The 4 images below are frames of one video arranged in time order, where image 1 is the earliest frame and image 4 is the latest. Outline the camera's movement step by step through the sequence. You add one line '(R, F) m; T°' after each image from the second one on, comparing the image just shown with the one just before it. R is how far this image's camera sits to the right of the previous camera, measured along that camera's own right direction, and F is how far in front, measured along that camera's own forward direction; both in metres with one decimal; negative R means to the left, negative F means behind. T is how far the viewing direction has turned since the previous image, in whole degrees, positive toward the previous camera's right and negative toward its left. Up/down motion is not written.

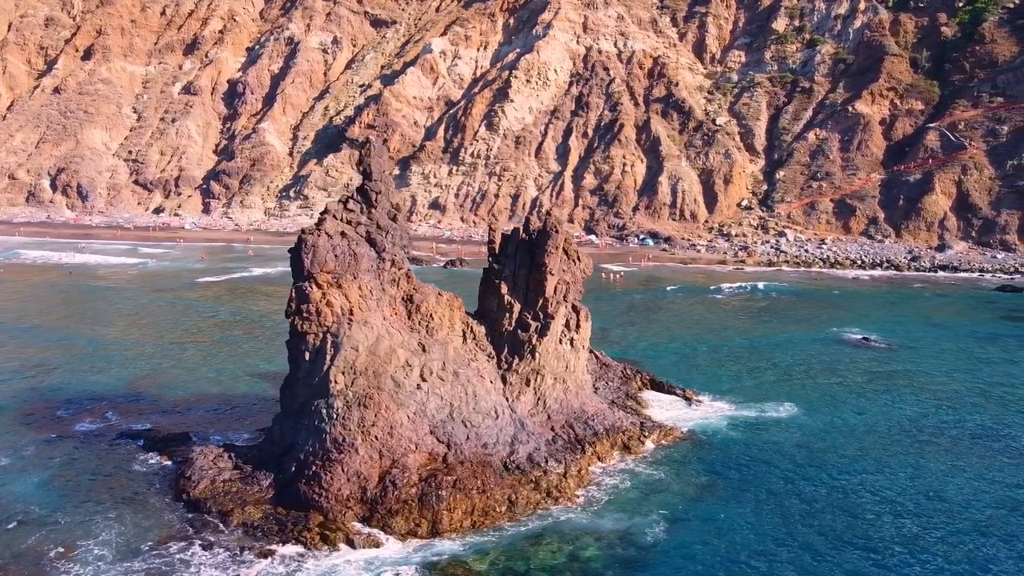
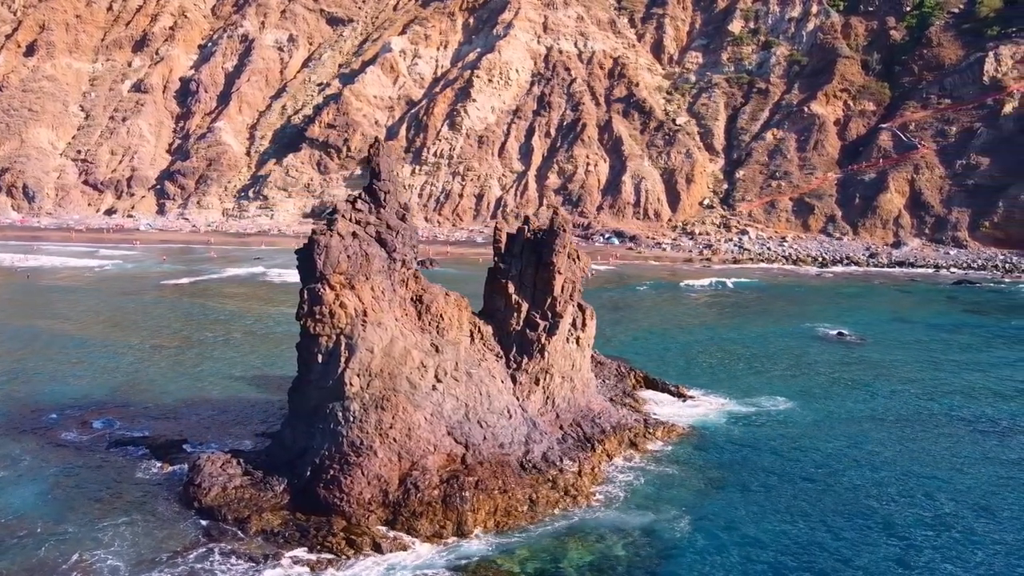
(-1.4, 0.0) m; +3°
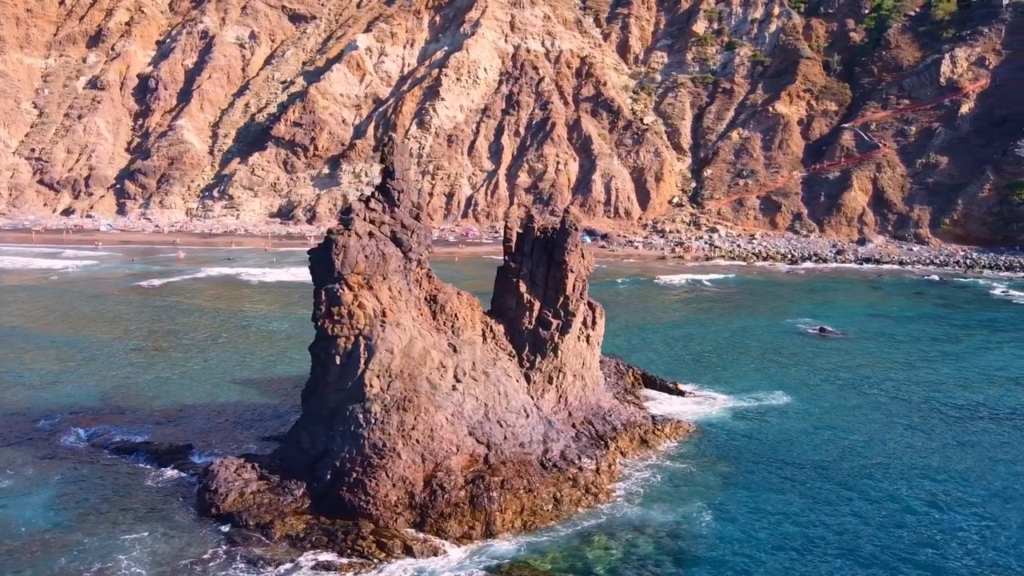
(-1.3, +0.1) m; +3°
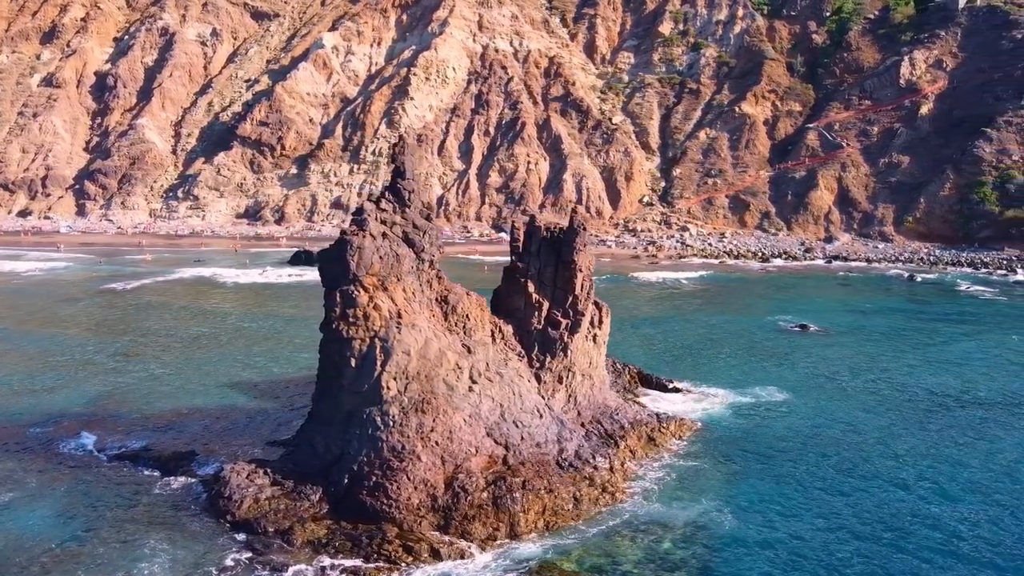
(-1.2, +0.1) m; +3°
